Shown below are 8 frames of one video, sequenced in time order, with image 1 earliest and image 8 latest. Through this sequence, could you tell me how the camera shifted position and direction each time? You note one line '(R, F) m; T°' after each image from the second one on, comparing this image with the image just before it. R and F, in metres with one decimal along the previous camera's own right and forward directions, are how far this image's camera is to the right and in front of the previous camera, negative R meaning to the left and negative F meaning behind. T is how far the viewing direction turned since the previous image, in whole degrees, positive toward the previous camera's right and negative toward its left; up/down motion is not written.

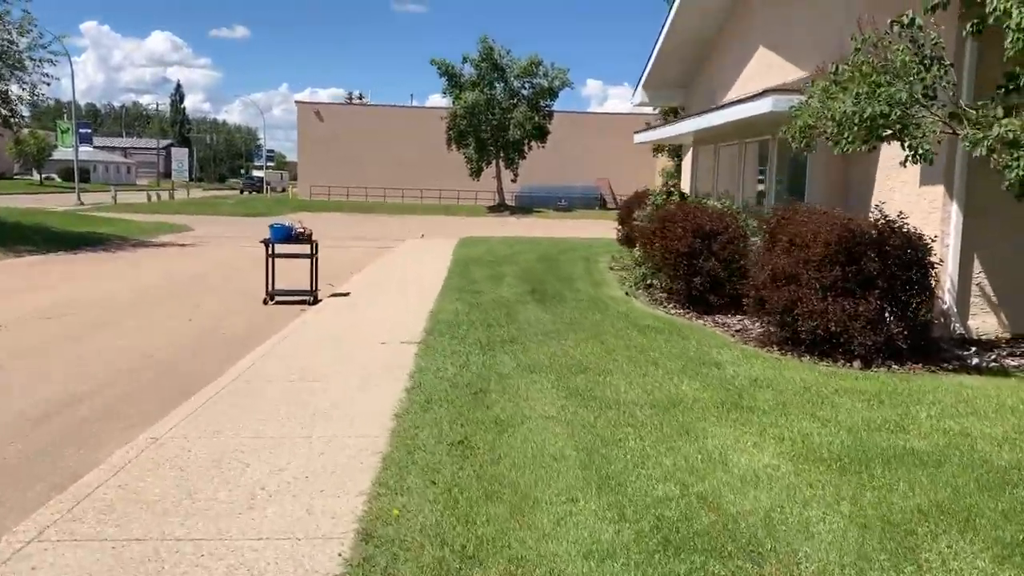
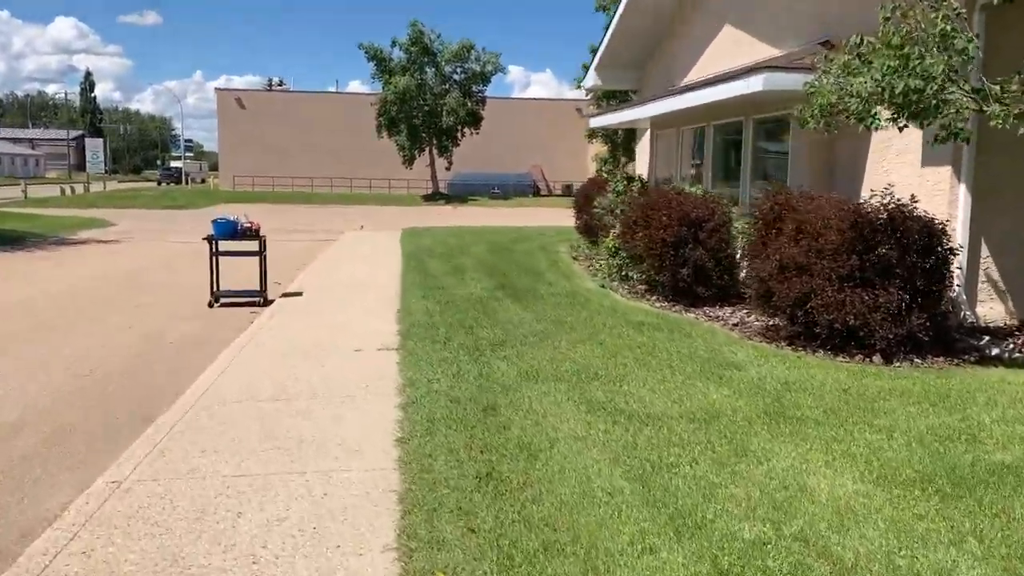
(-0.5, +0.8) m; +5°
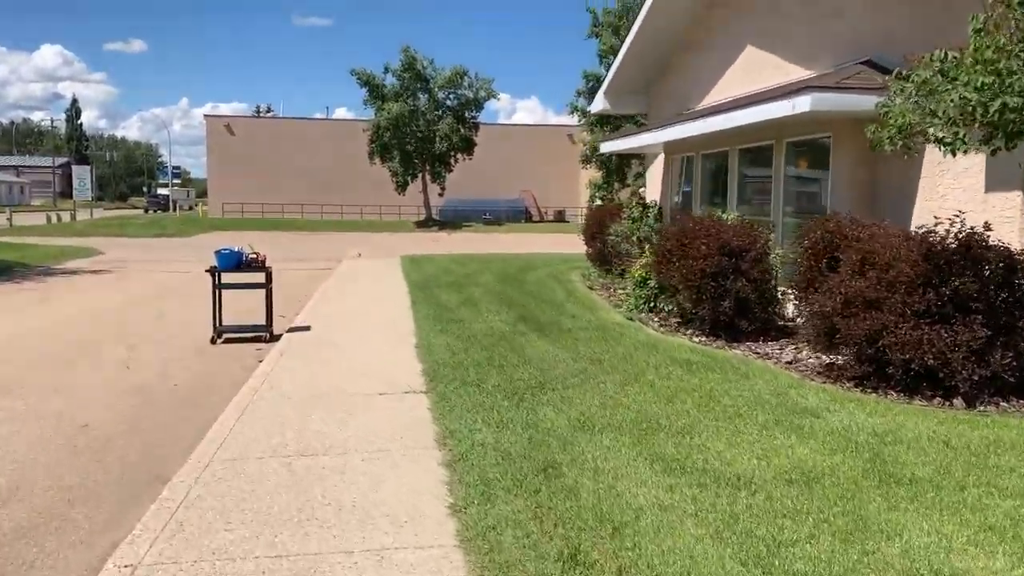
(-0.4, +0.6) m; +1°
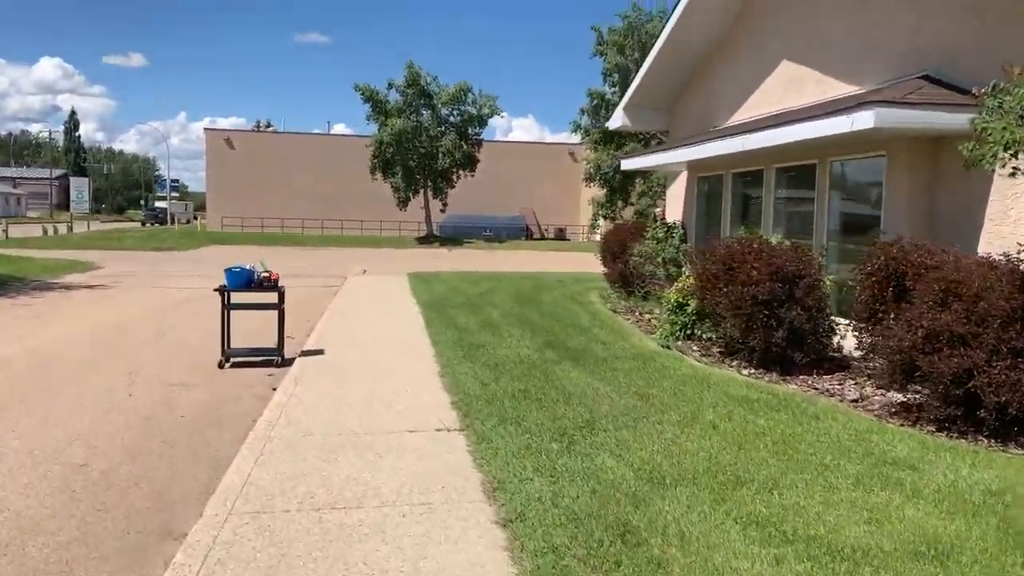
(-0.4, +0.7) m; 0°
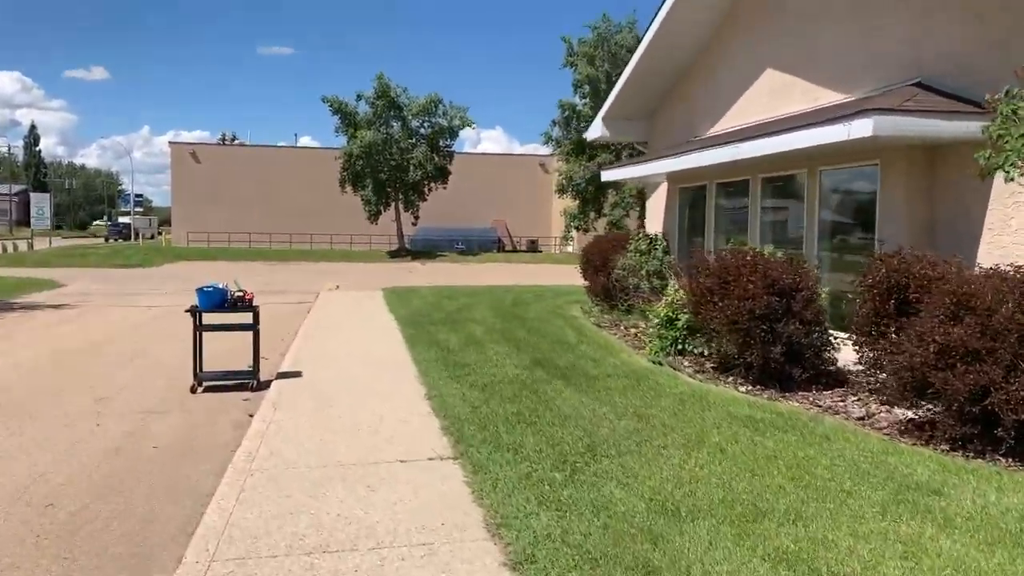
(-0.2, +0.3) m; +2°
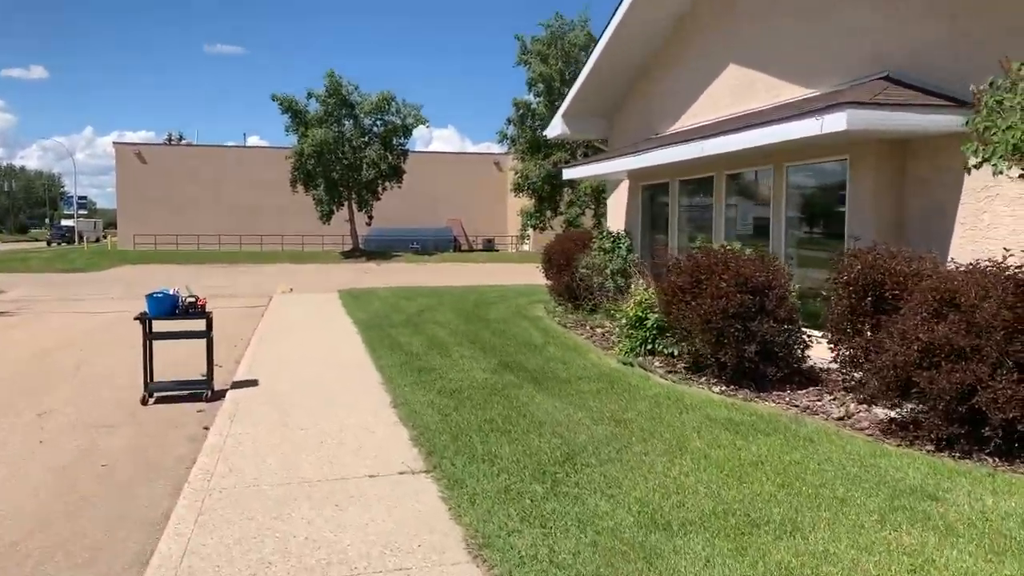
(-0.1, +0.3) m; +3°
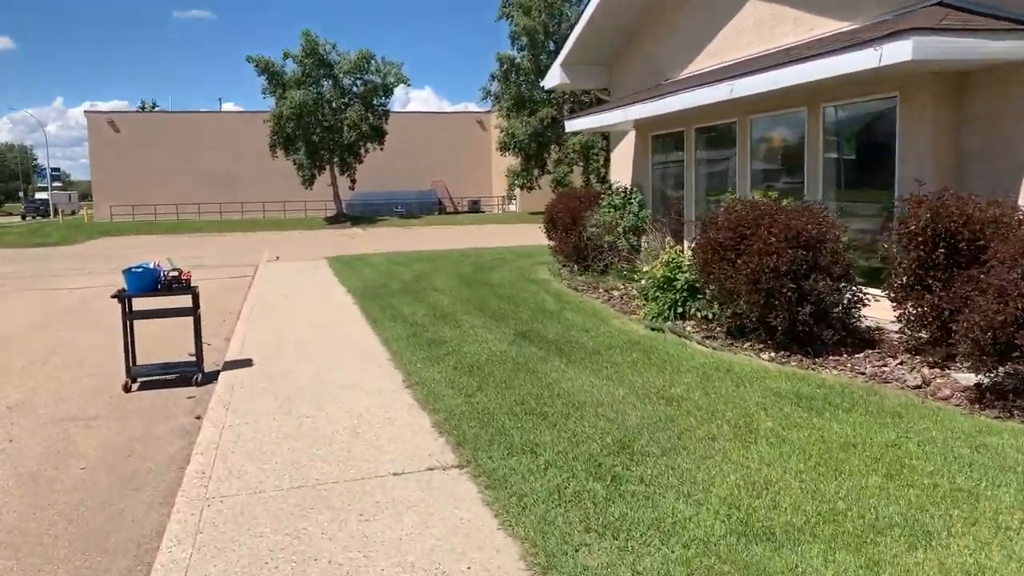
(-0.3, +0.9) m; +1°
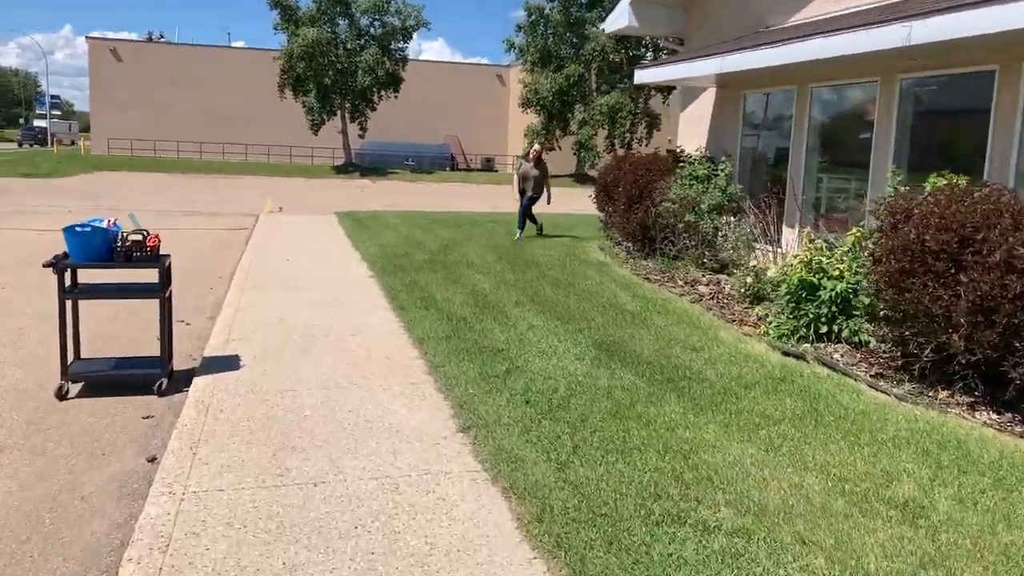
(-0.7, +2.3) m; 0°
